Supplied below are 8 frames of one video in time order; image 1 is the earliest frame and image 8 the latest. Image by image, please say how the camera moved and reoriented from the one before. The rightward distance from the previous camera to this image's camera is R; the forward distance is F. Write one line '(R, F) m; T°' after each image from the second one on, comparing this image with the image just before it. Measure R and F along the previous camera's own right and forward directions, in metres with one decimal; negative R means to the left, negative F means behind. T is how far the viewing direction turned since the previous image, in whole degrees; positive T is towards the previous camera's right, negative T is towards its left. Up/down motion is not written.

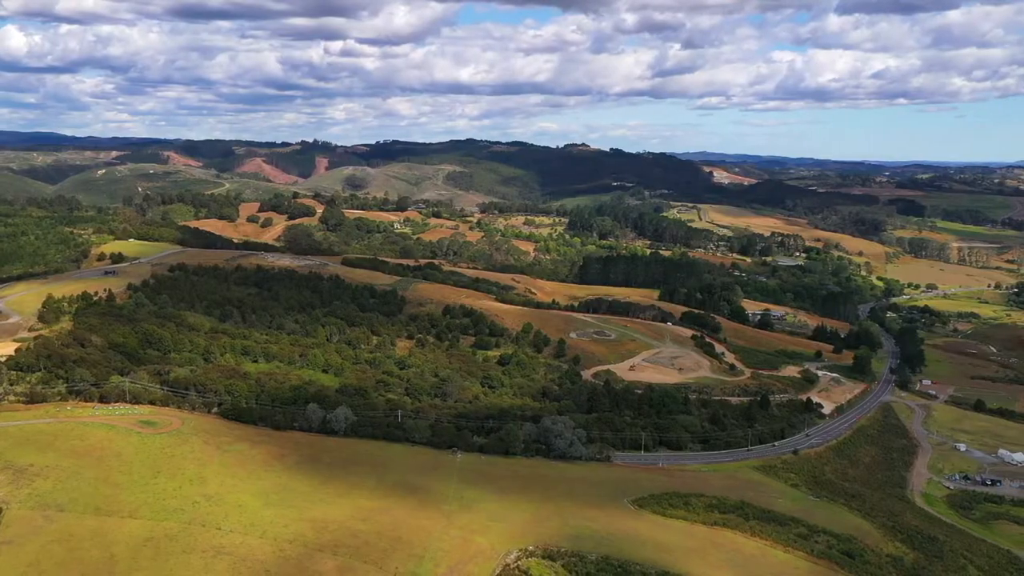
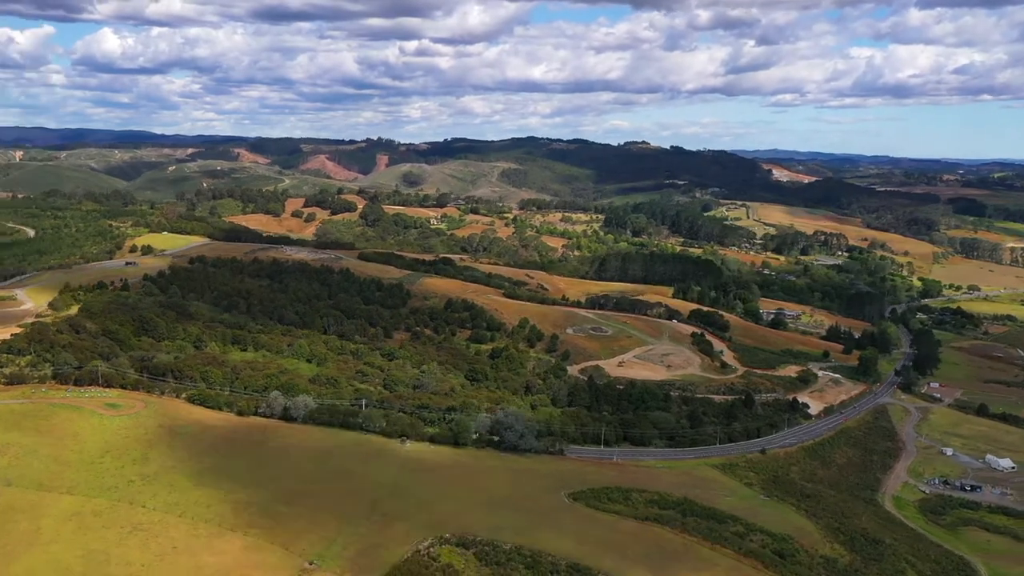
(+8.6, -0.7) m; -4°
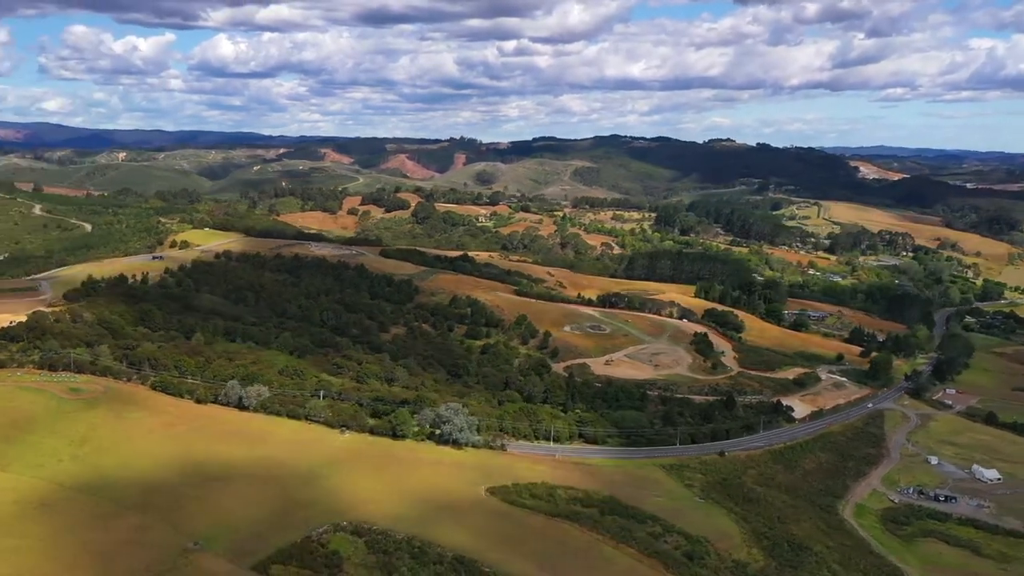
(+11.6, +0.1) m; -6°
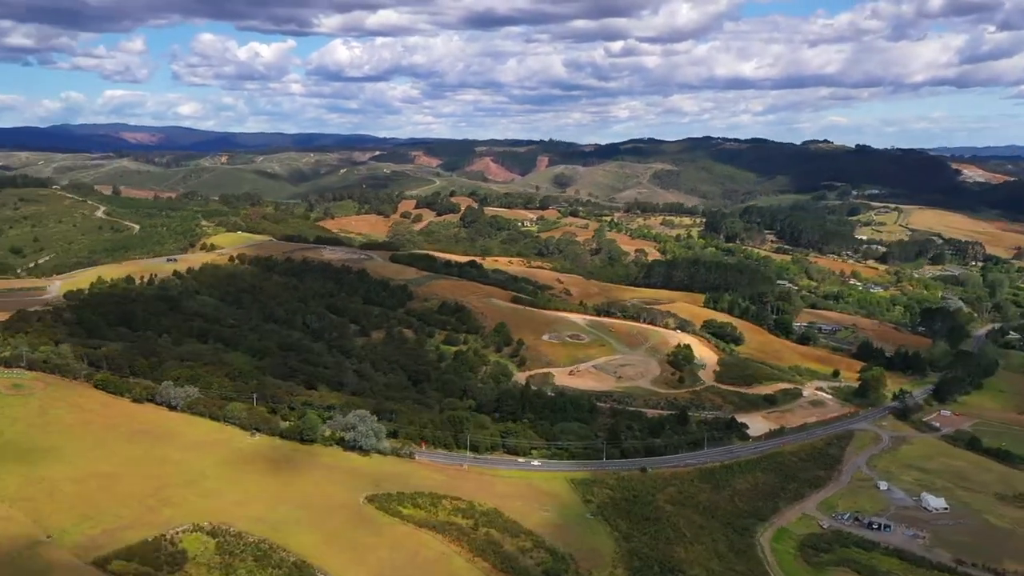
(+15.1, +0.8) m; -7°
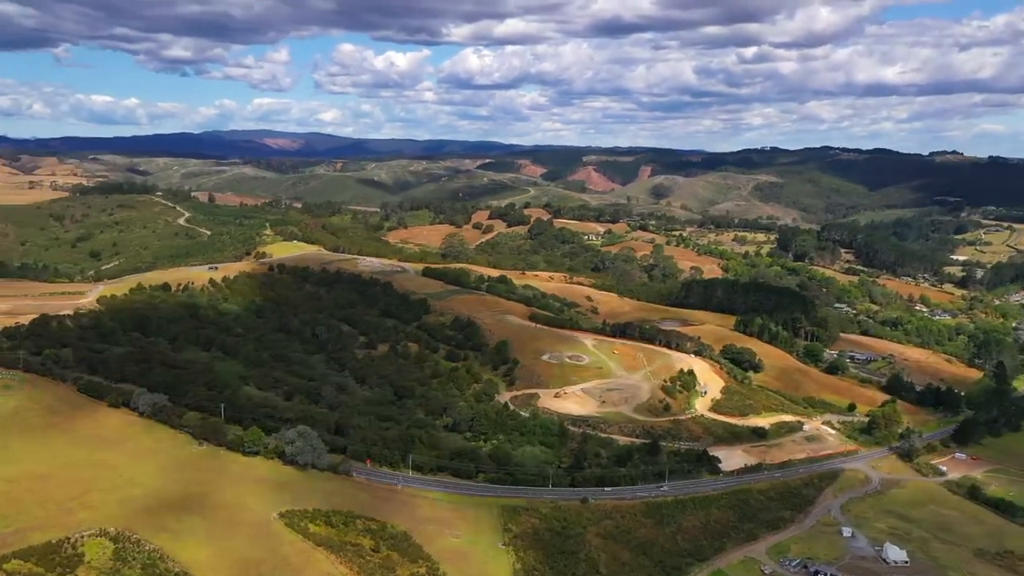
(+14.3, +1.1) m; -8°
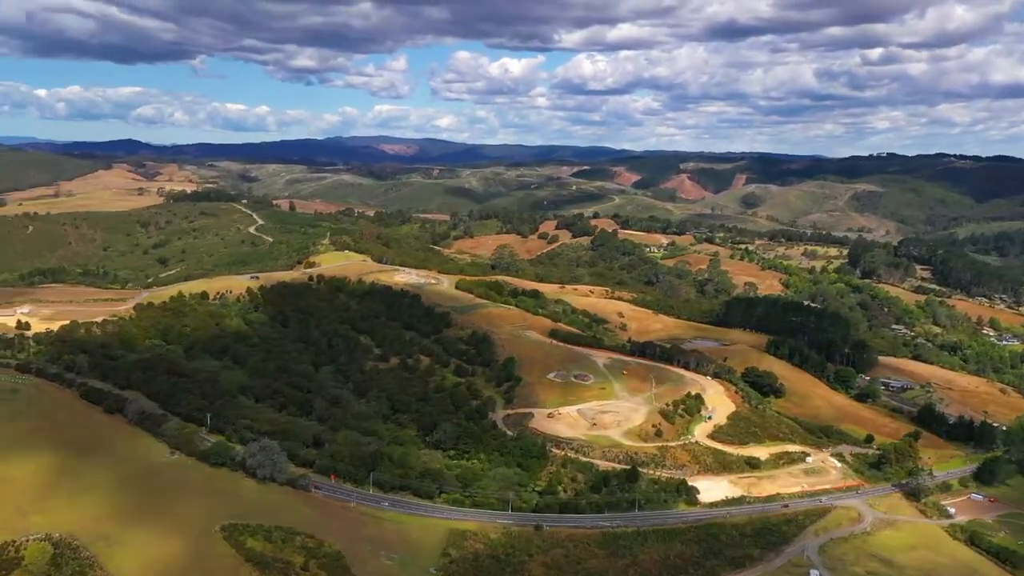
(+12.0, +1.2) m; -7°
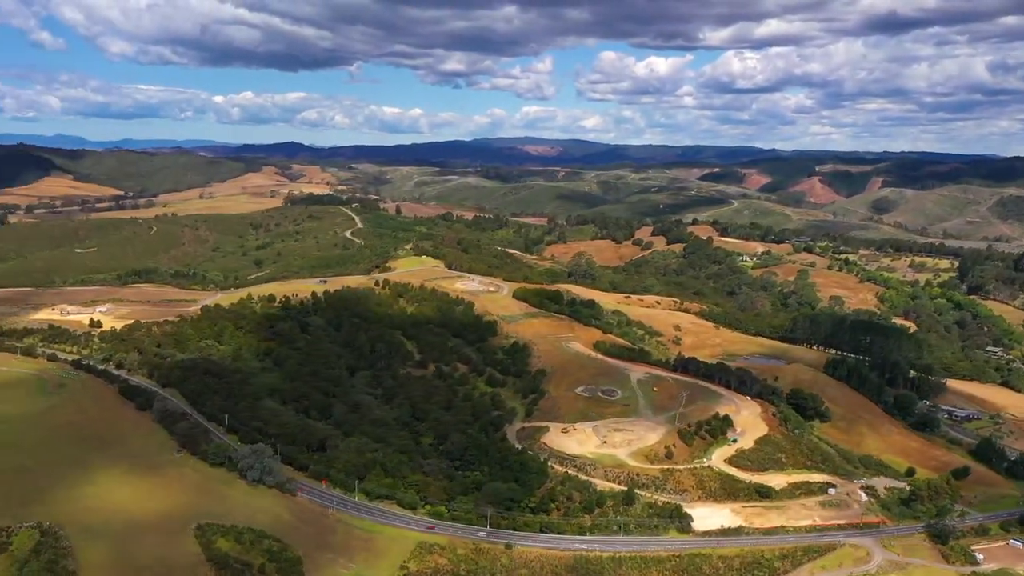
(+12.8, +1.4) m; -9°
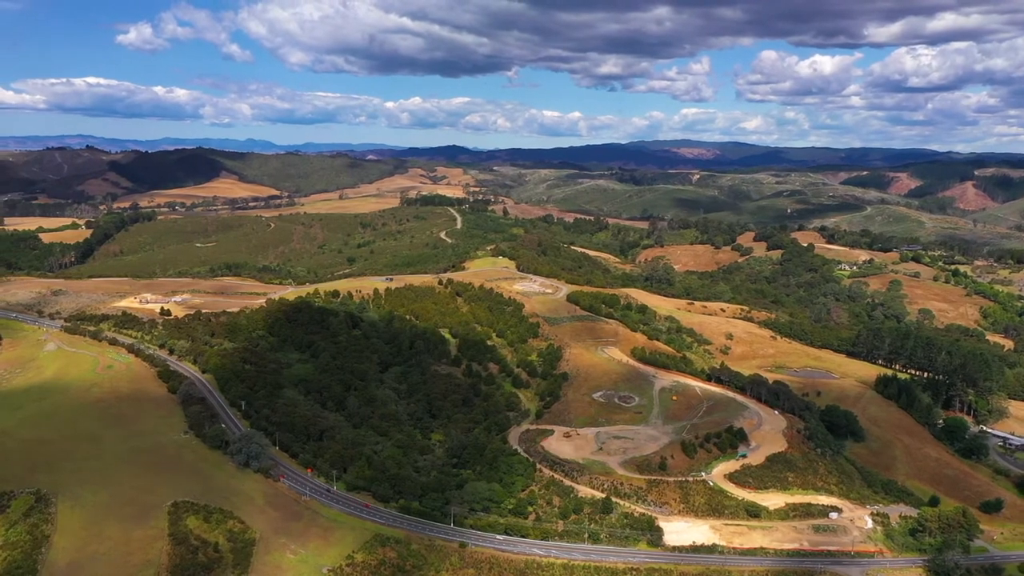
(+14.8, +1.1) m; -10°
